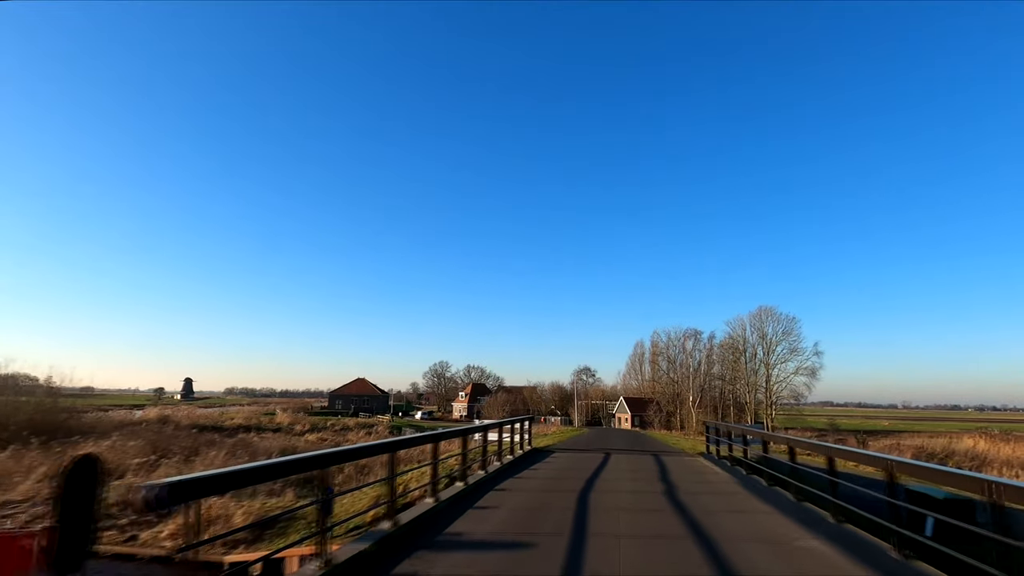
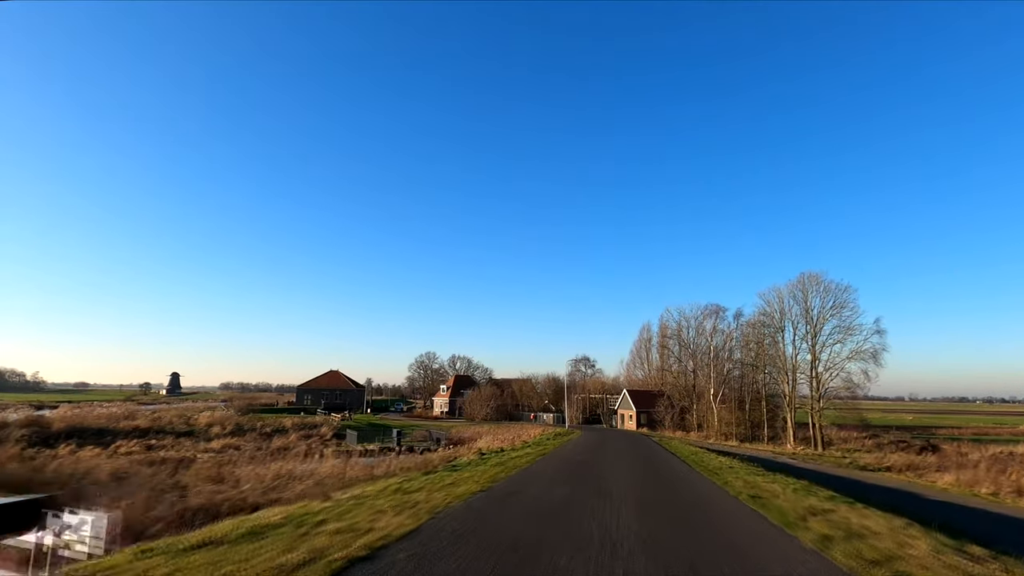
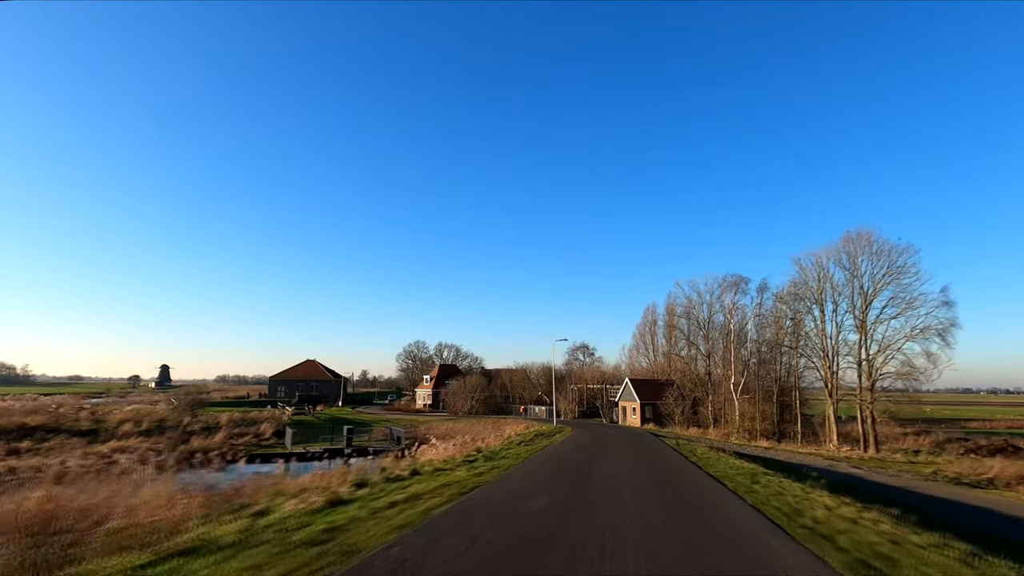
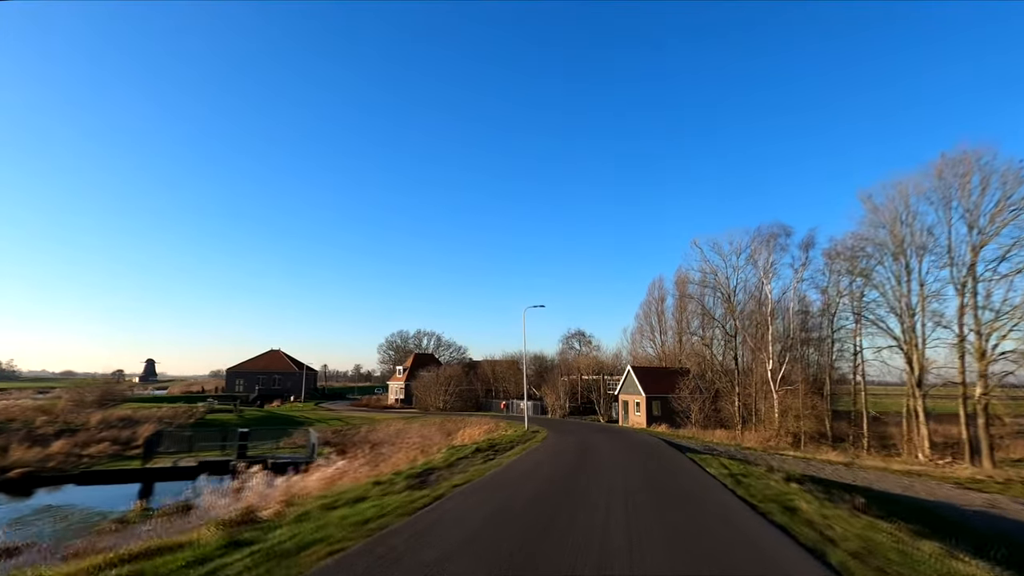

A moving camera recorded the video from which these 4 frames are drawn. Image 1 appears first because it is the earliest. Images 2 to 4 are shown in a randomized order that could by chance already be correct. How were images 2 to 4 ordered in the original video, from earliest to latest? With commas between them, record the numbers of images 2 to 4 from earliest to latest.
2, 3, 4
